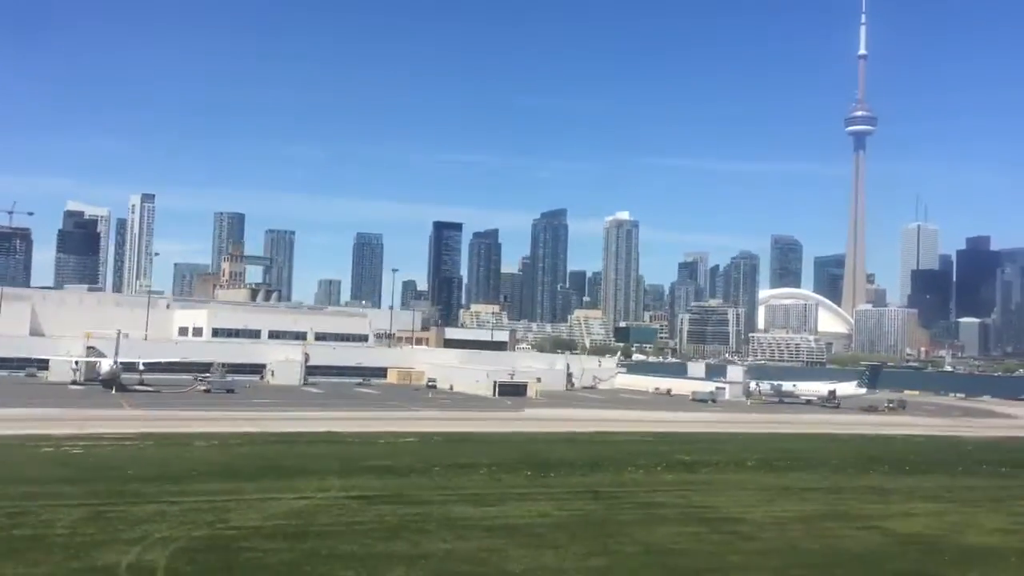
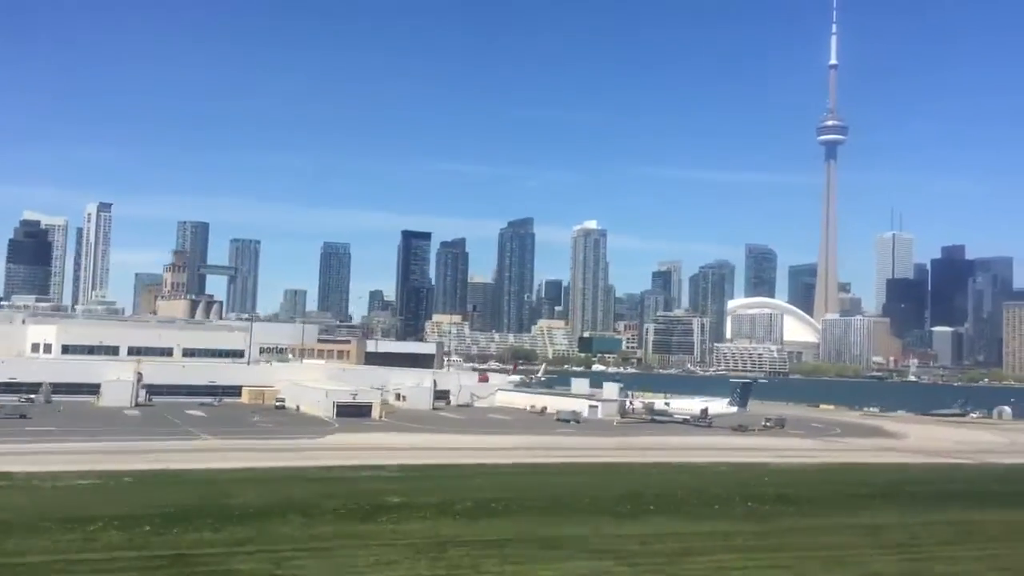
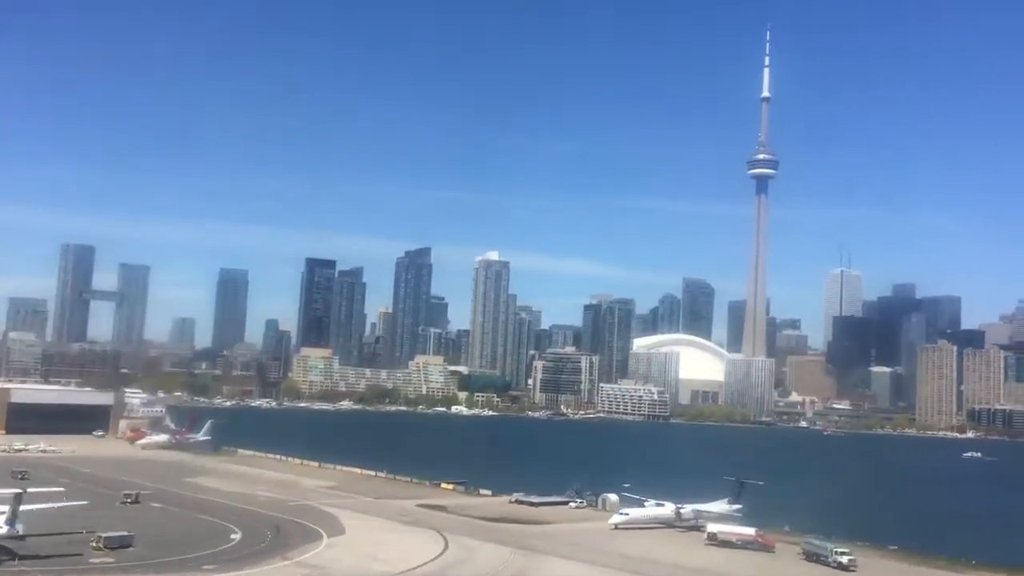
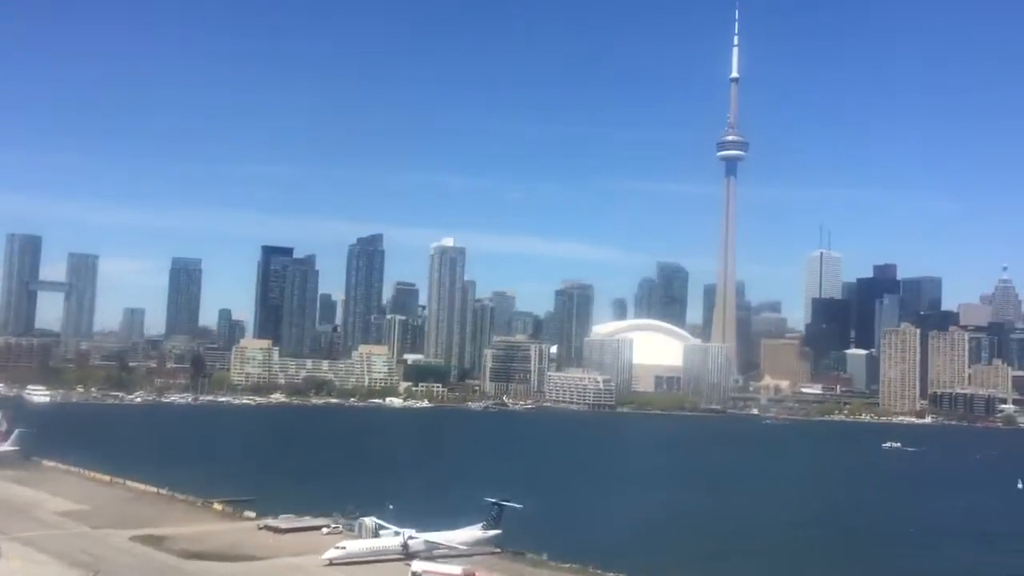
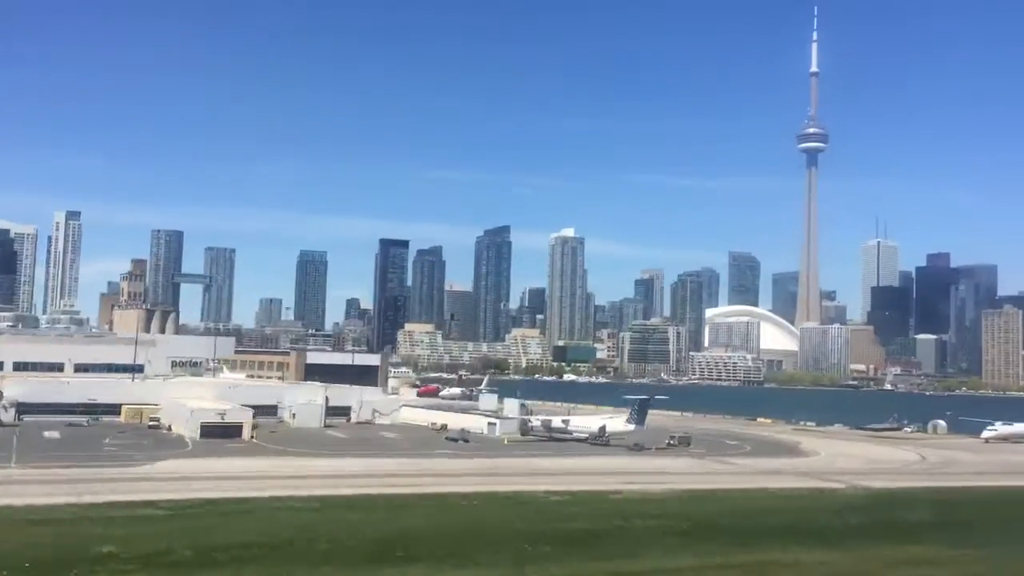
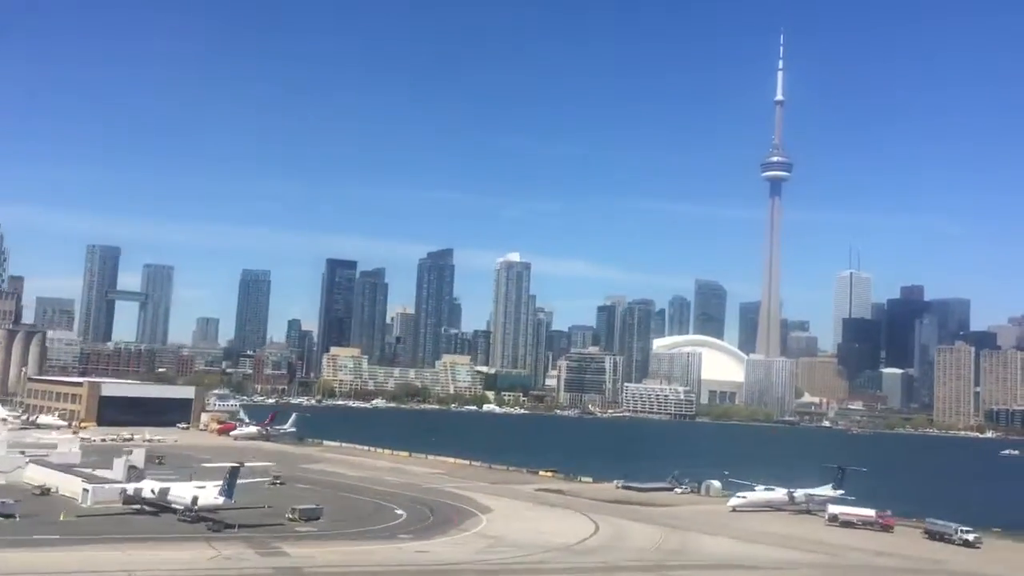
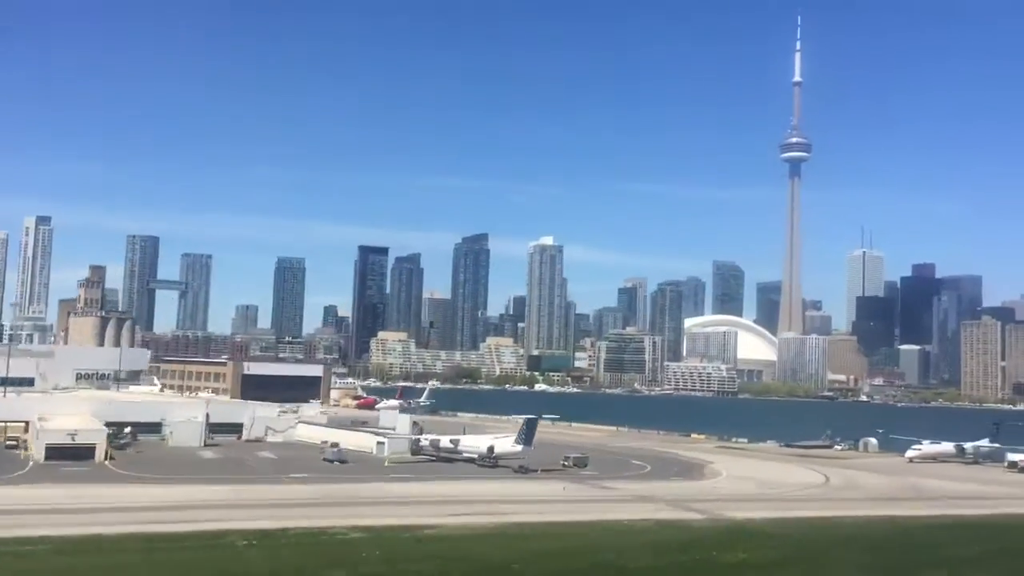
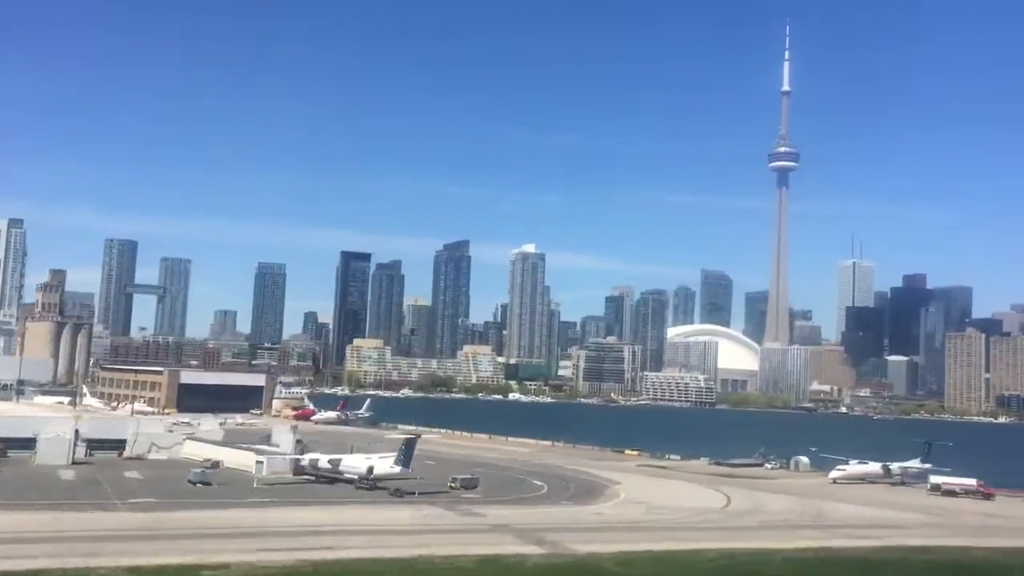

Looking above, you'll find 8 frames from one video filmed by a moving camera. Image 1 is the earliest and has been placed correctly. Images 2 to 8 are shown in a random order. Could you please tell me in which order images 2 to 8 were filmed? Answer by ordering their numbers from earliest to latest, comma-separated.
2, 5, 7, 8, 6, 3, 4
